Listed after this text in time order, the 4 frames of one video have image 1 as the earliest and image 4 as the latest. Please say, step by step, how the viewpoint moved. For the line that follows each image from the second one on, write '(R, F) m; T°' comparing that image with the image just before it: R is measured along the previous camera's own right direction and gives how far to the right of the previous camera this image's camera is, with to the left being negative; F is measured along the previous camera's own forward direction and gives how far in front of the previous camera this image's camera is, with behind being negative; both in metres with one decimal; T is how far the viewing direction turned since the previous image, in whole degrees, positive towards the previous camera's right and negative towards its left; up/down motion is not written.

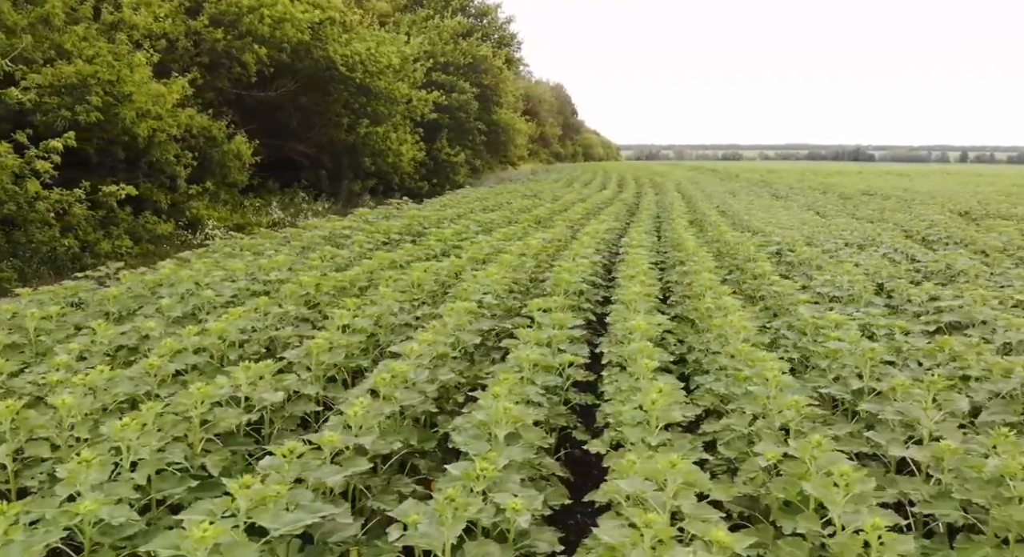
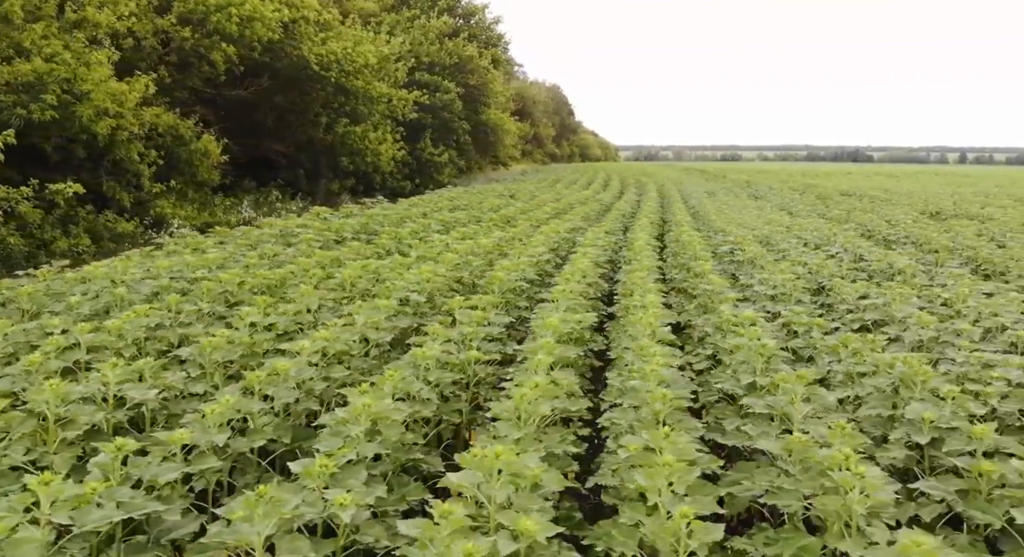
(+0.6, 0.0) m; +1°
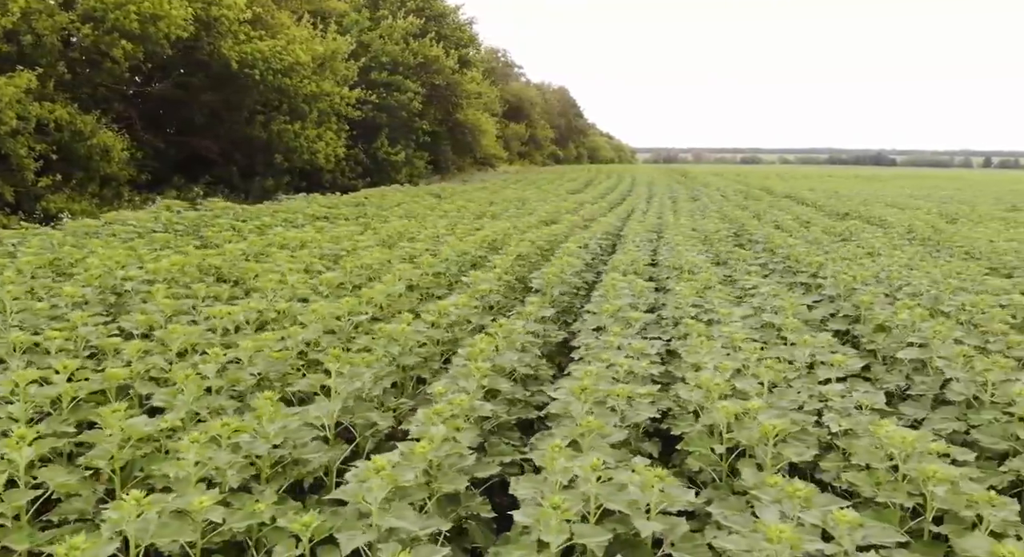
(+2.3, -0.1) m; +1°
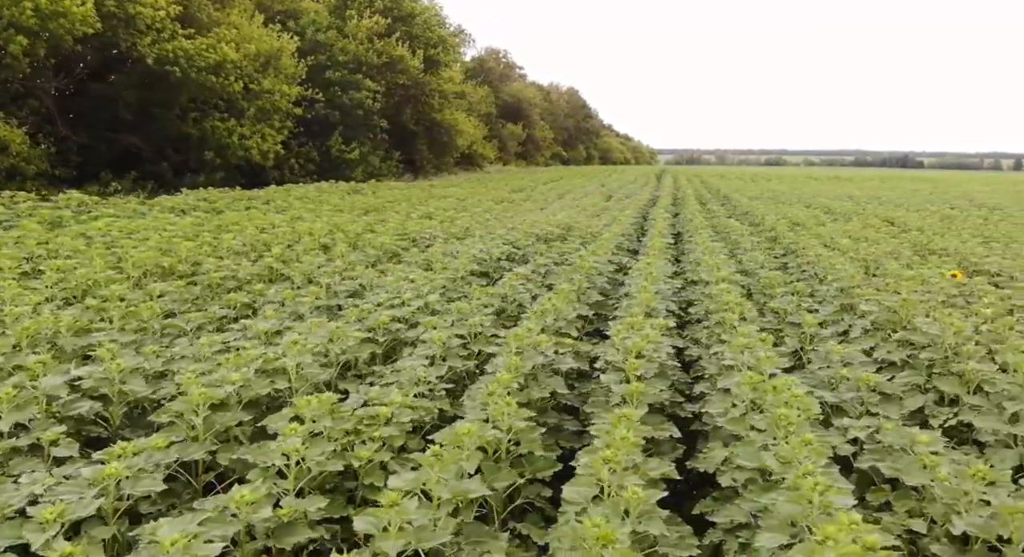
(+2.5, -0.1) m; +1°
